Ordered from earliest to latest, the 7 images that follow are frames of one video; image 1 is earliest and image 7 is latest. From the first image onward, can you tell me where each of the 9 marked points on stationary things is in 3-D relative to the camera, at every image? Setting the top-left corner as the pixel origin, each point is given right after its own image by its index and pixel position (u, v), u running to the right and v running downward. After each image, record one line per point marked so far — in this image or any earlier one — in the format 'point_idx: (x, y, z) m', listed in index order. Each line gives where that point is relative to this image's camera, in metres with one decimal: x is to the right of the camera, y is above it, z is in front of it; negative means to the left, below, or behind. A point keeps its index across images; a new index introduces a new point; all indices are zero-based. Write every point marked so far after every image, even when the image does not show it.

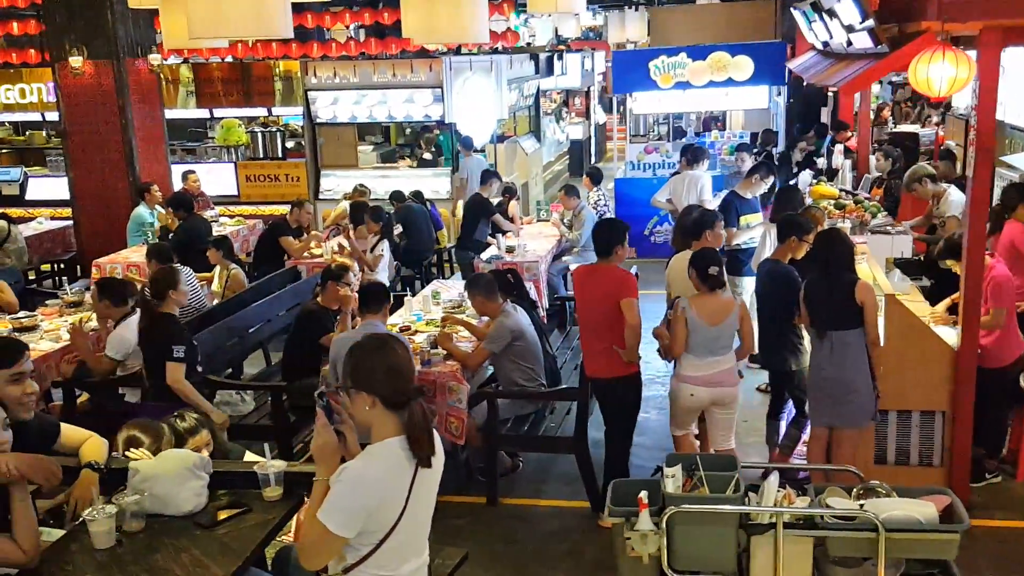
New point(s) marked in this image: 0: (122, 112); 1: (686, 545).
0: (-4.1, +1.9, +10.3) m
1: (+0.6, -0.9, +3.2) m
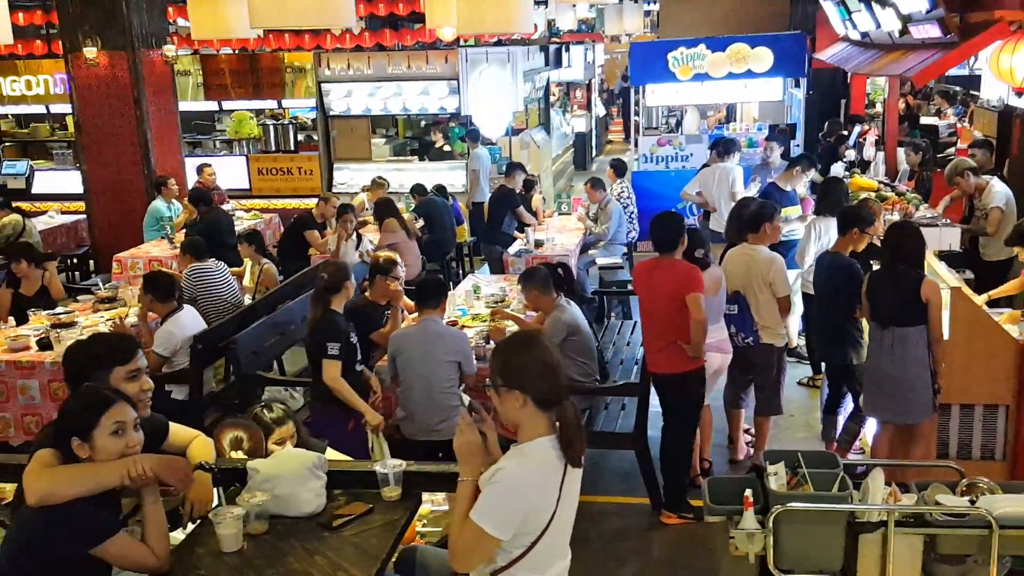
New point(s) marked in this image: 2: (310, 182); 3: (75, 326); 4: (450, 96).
0: (-3.9, +1.9, +10.2) m
1: (+0.9, -0.8, +3.2) m
2: (-2.6, +1.4, +12.6) m
3: (-2.7, -0.2, +6.0) m
4: (-0.8, +2.3, +11.9) m
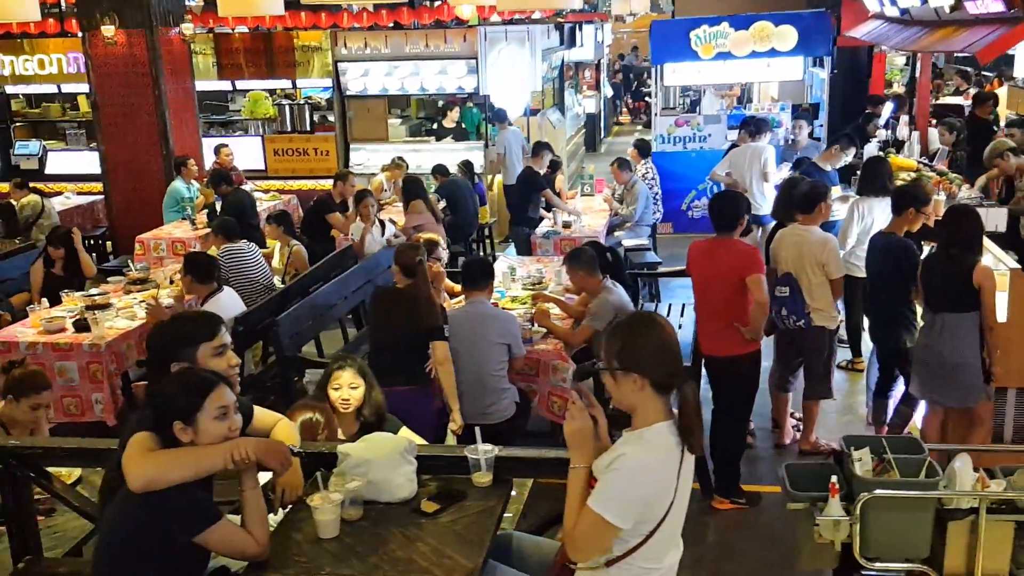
0: (-3.6, +2.1, +10.0) m
1: (+1.2, -0.8, +3.1) m
2: (-2.4, +1.6, +12.5) m
3: (-2.4, -0.1, +5.9) m
4: (-0.5, +2.6, +11.8) m
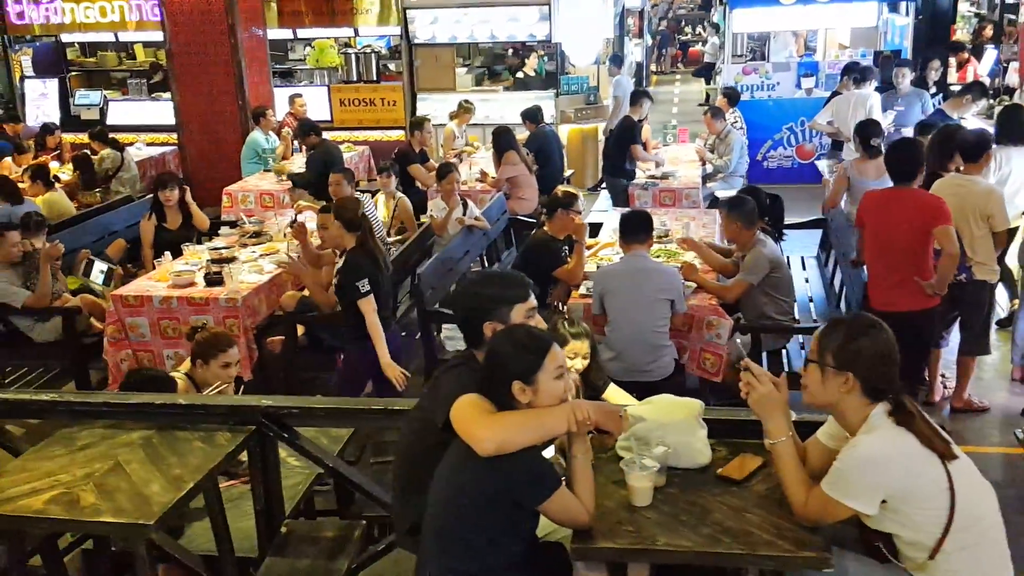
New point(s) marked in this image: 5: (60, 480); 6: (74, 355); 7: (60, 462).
0: (-2.8, +2.6, +9.8) m
1: (+1.9, -0.6, +3.0) m
2: (-1.5, +2.2, +12.2) m
3: (-1.6, +0.2, +5.8) m
4: (+0.3, +3.1, +11.5) m
5: (-1.1, -0.5, +2.5) m
6: (-2.5, -0.4, +5.5) m
7: (-1.2, -0.5, +2.6) m
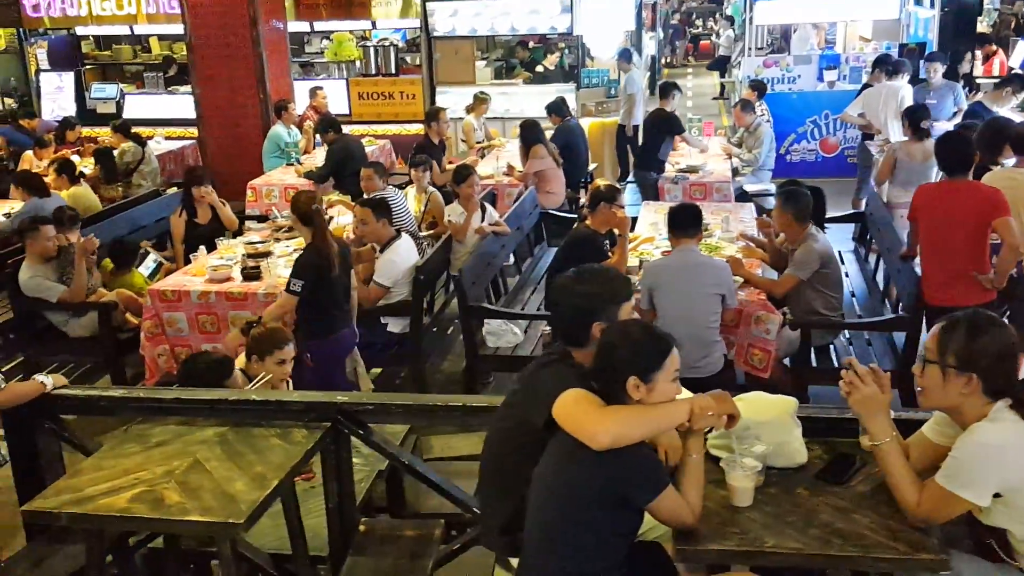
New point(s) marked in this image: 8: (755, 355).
0: (-2.6, +2.6, +9.7) m
1: (+2.1, -0.6, +2.9) m
2: (-1.2, +2.3, +12.2) m
3: (-1.4, +0.2, +5.8) m
4: (+0.6, +3.2, +11.4) m
5: (-0.9, -0.5, +2.4) m
6: (-2.3, -0.3, +5.5) m
7: (-1.0, -0.4, +2.5) m
8: (+1.2, -0.3, +4.8) m
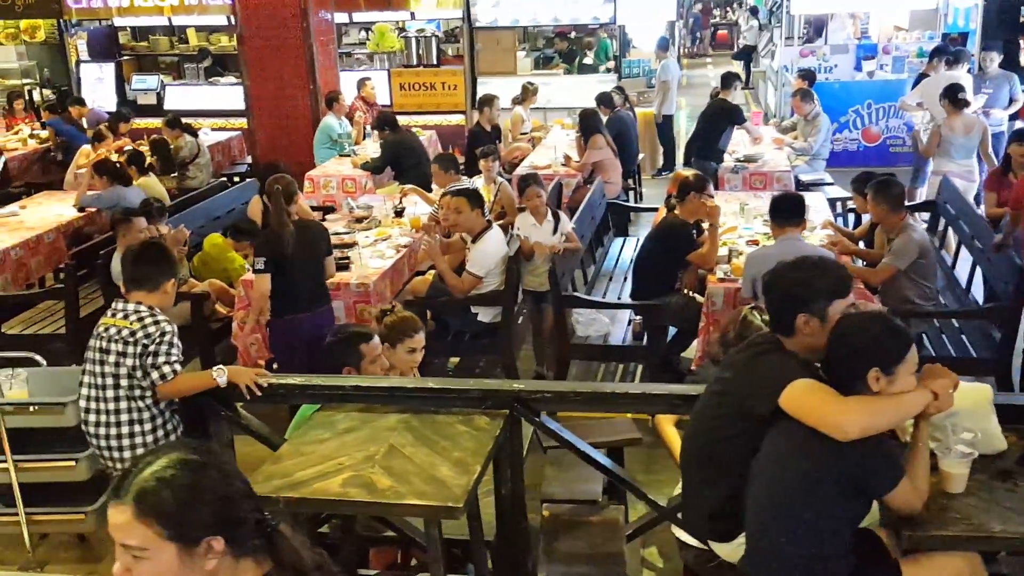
0: (-2.1, +2.7, +9.7) m
1: (+2.6, -0.6, +2.9) m
2: (-0.7, +2.4, +12.2) m
3: (-0.9, +0.2, +5.8) m
4: (+1.1, +3.3, +11.4) m
5: (-0.4, -0.4, +2.5) m
6: (-1.8, -0.3, +5.5) m
7: (-0.5, -0.4, +2.6) m
8: (+1.7, -0.3, +4.9) m
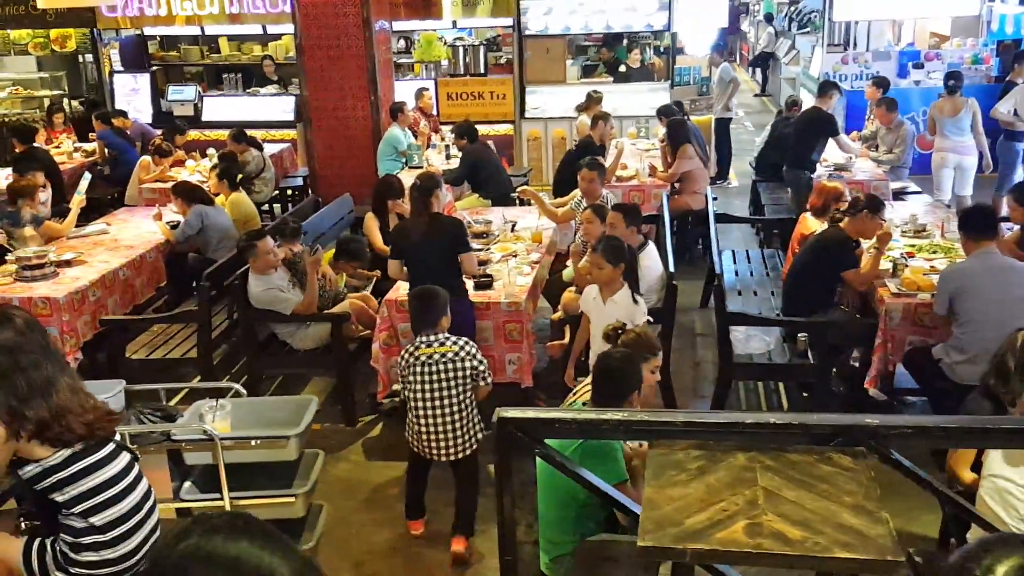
0: (-1.4, +2.6, +9.5) m
1: (+3.6, -0.6, +2.8) m
2: (-0.1, +2.2, +12.0) m
3: (-0.1, +0.1, +5.6) m
4: (+1.7, +3.2, +11.3) m
5: (+0.5, -0.5, +2.3) m
6: (-0.9, -0.4, +5.3) m
7: (+0.5, -0.5, +2.4) m
8: (+2.6, -0.3, +4.7) m
